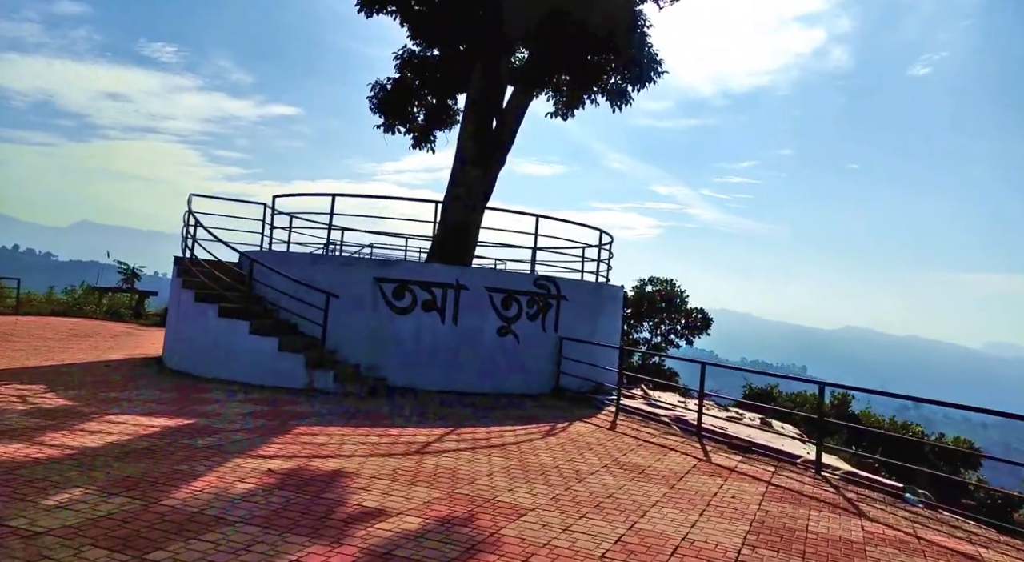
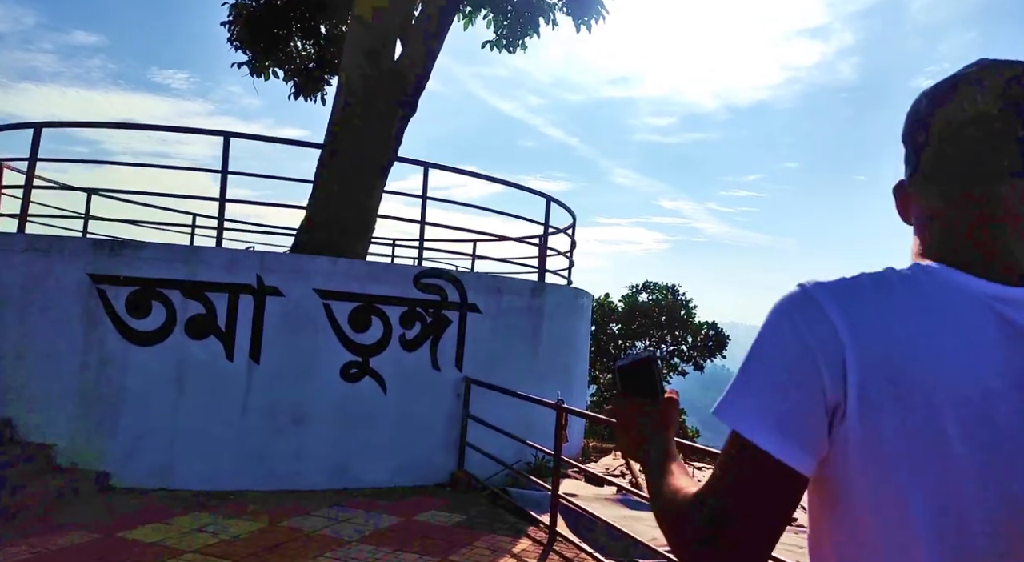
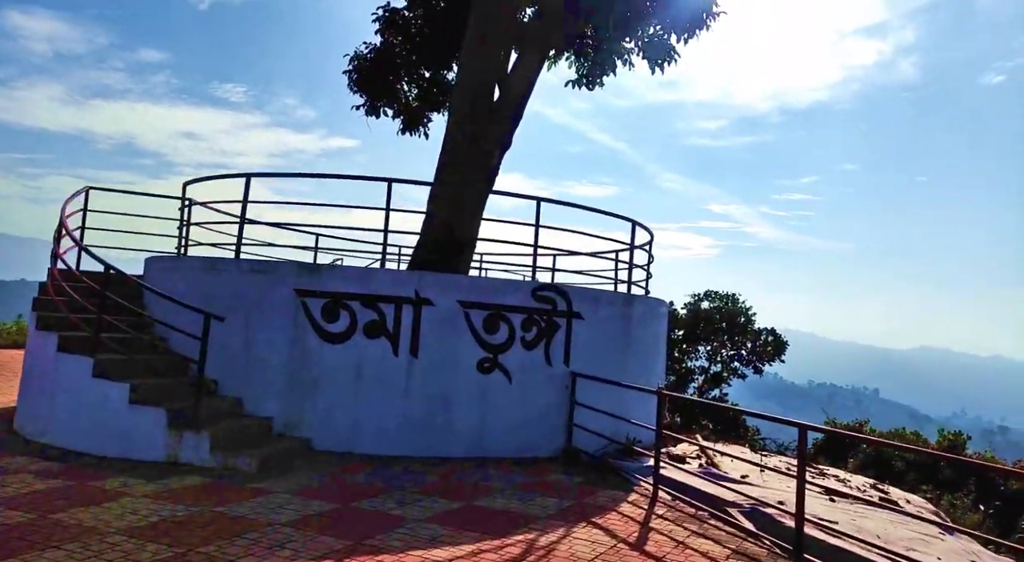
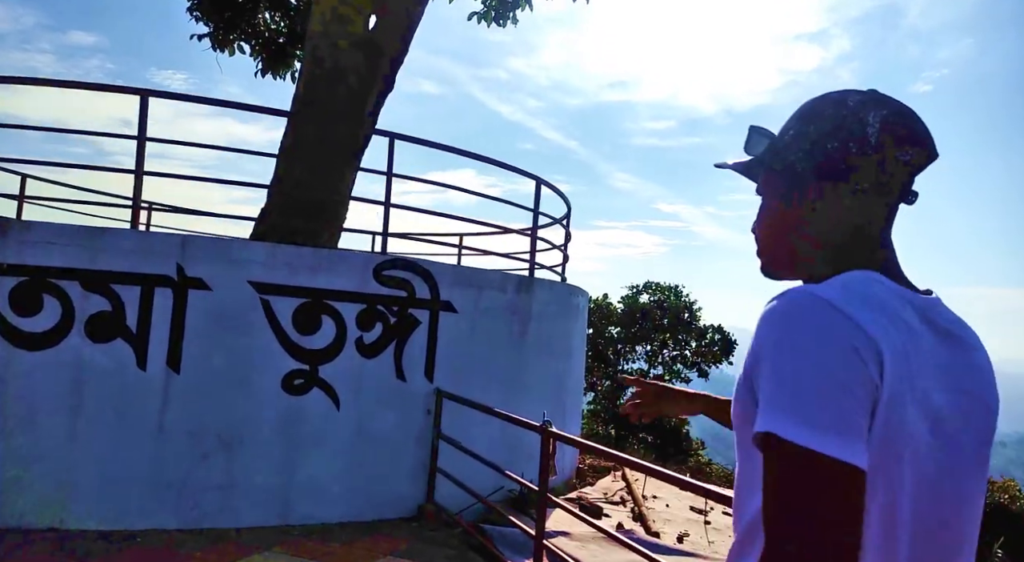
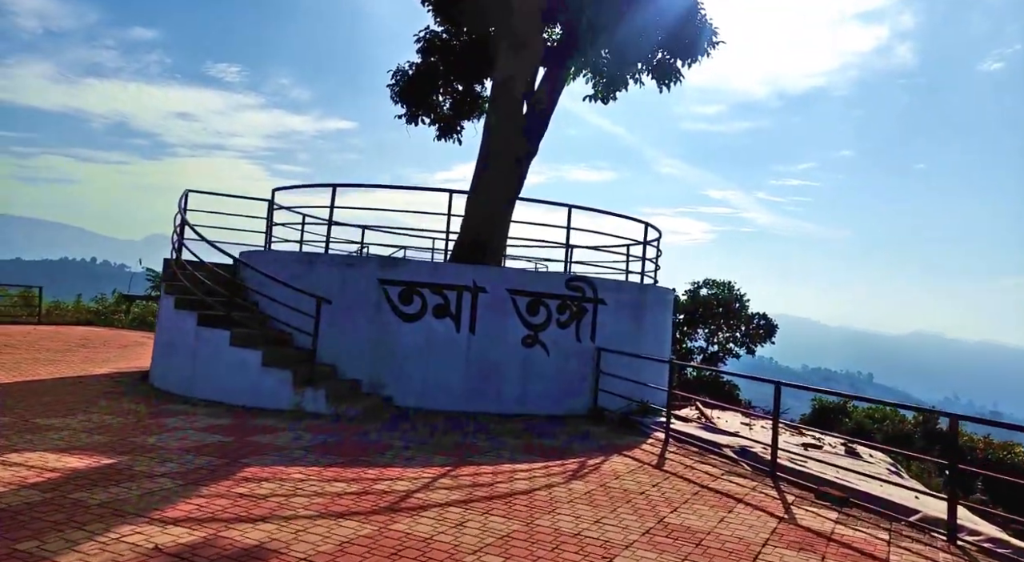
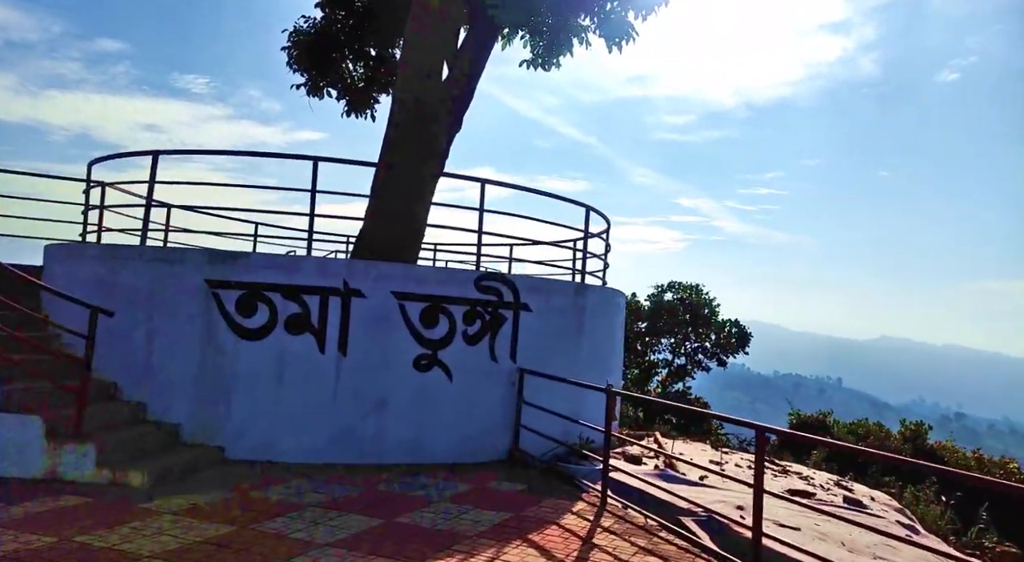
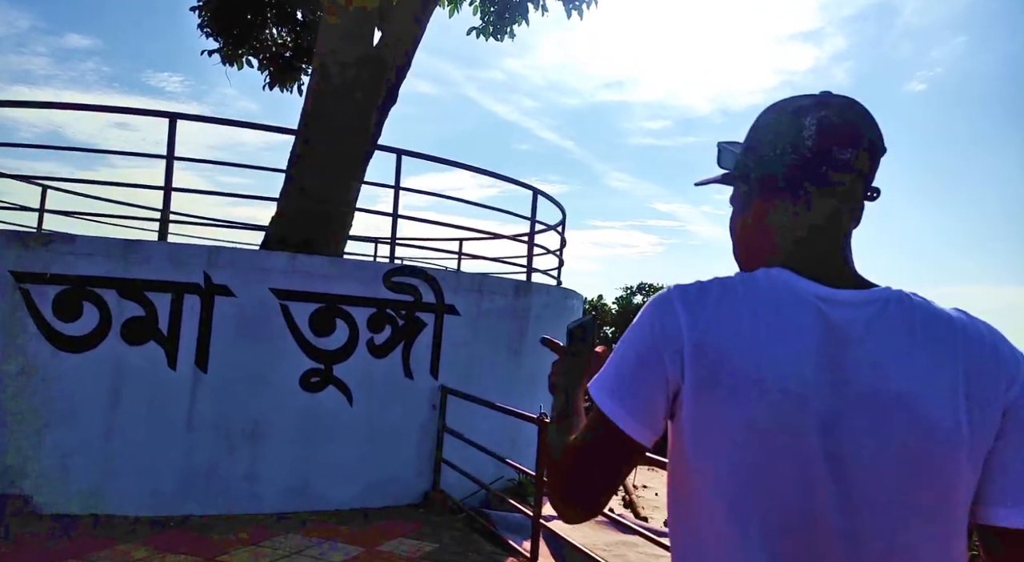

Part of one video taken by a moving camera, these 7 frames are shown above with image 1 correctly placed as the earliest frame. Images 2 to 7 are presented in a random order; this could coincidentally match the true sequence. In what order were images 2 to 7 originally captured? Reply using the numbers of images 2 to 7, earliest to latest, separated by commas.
5, 3, 6, 2, 7, 4
